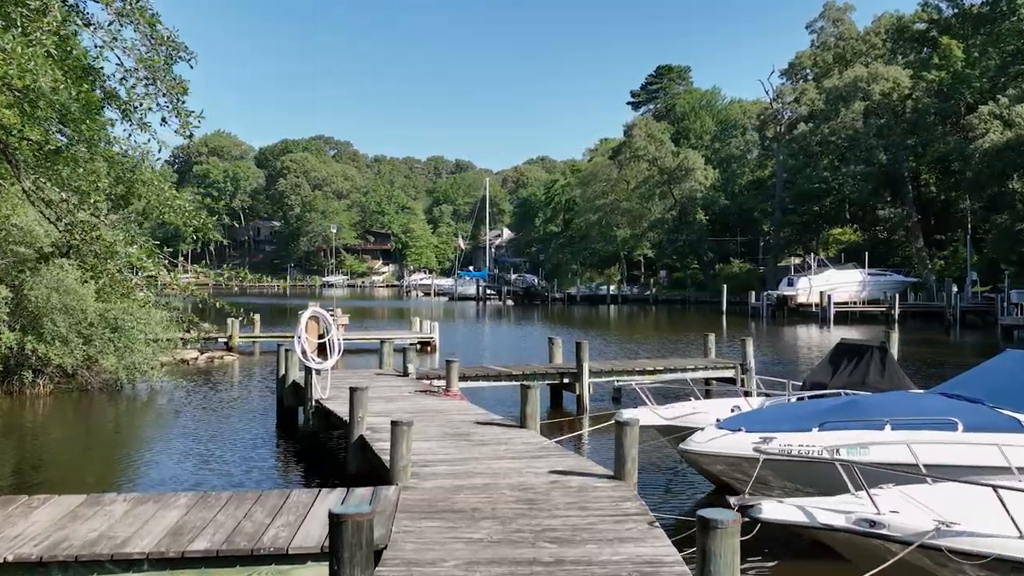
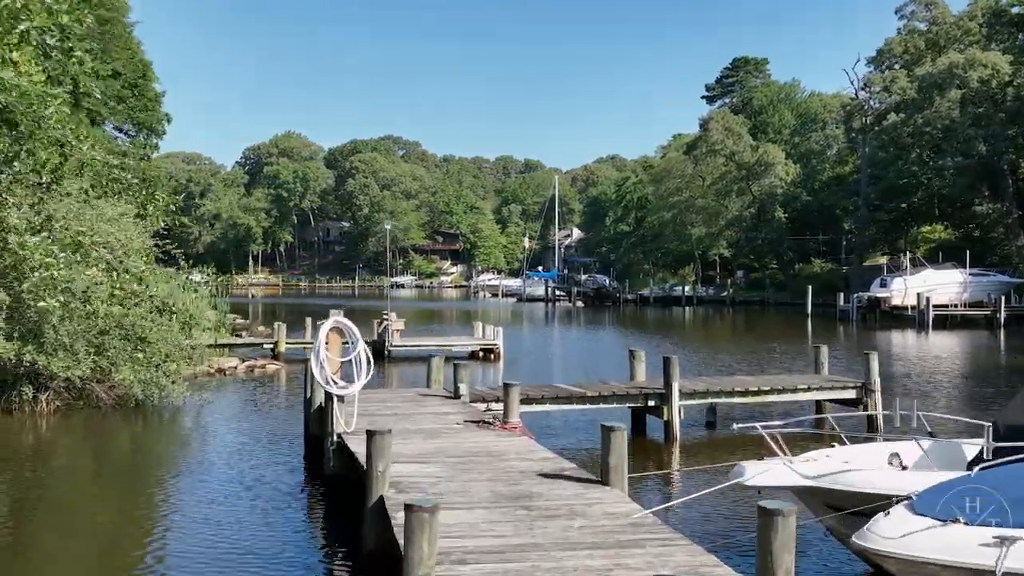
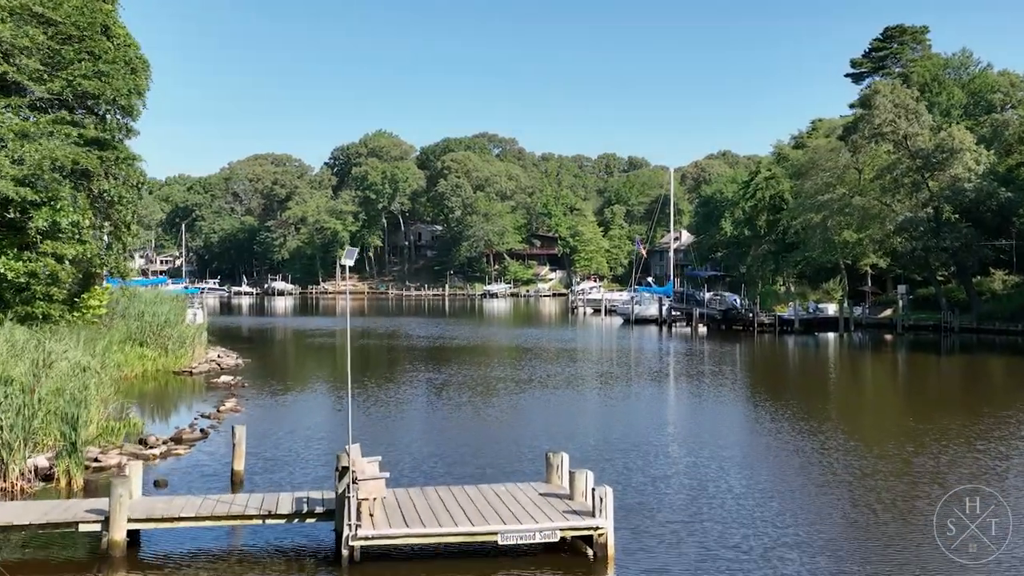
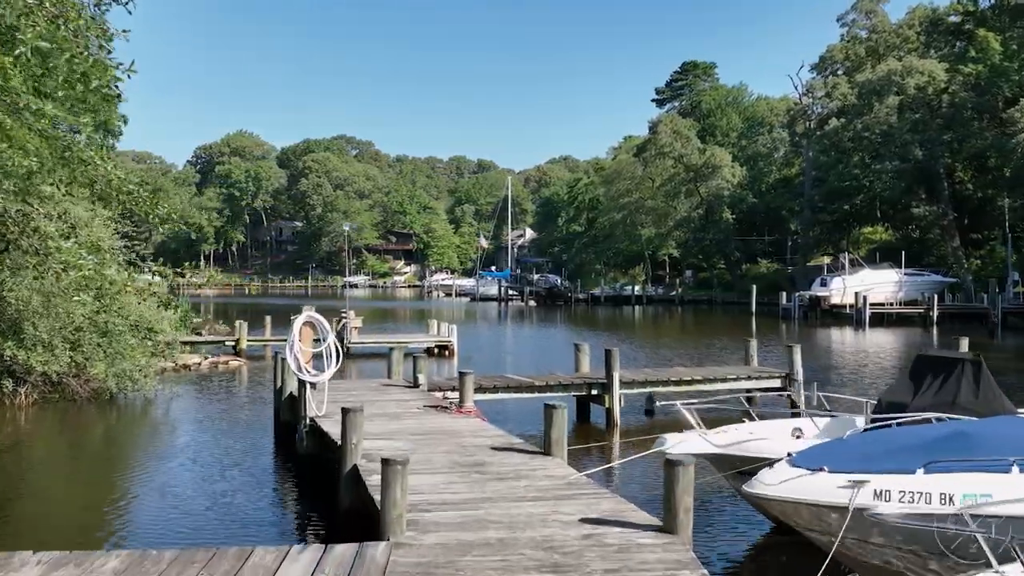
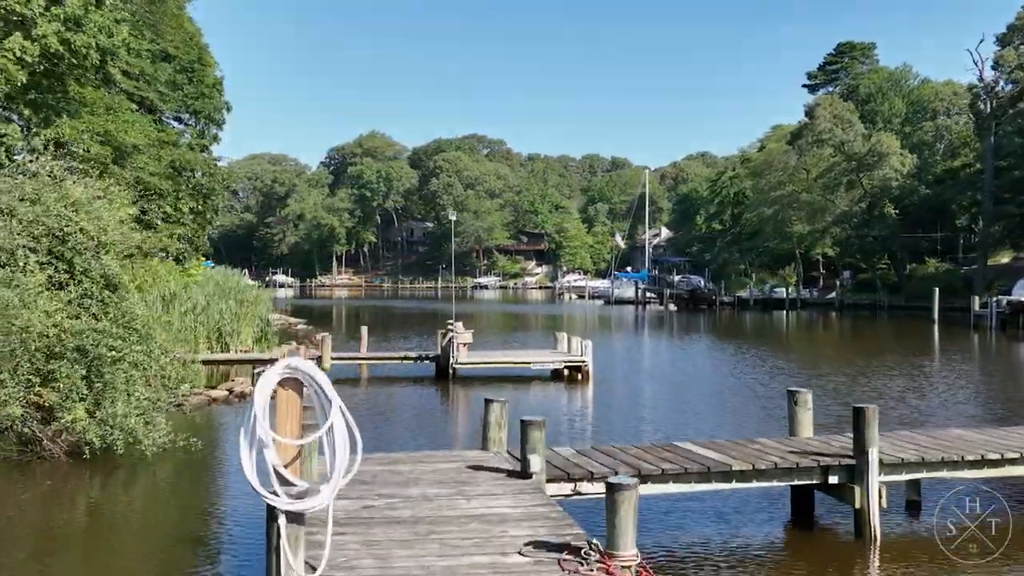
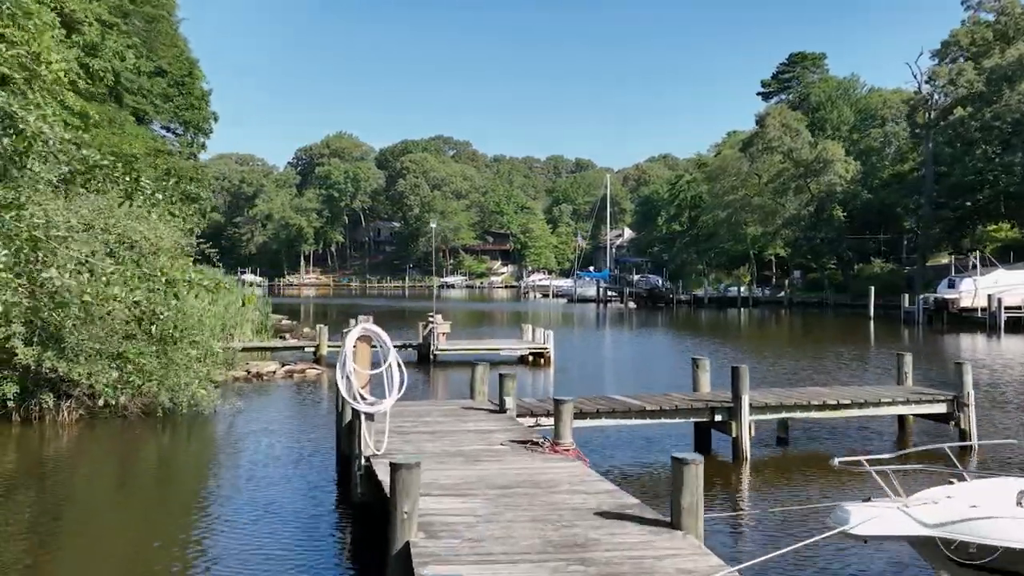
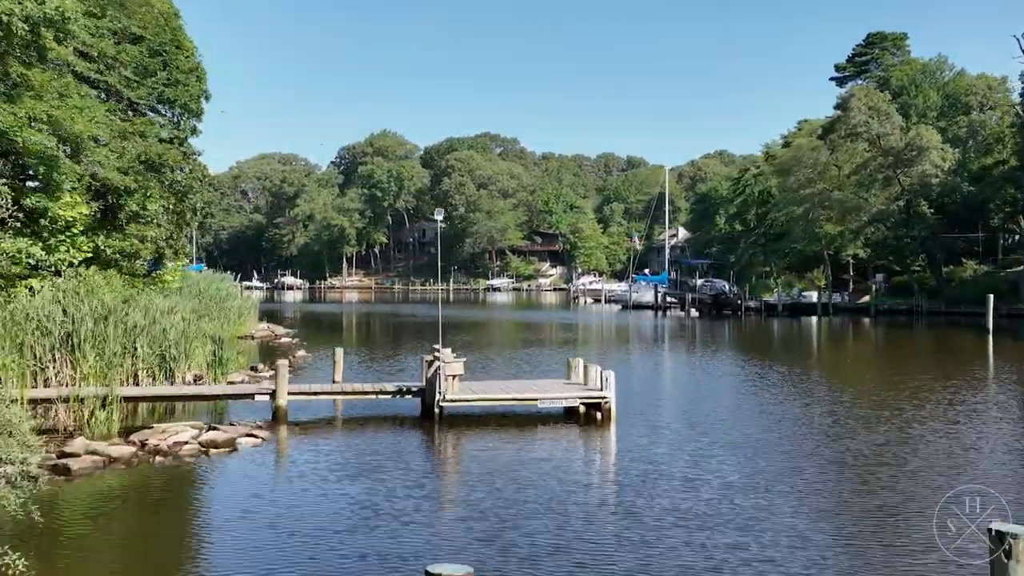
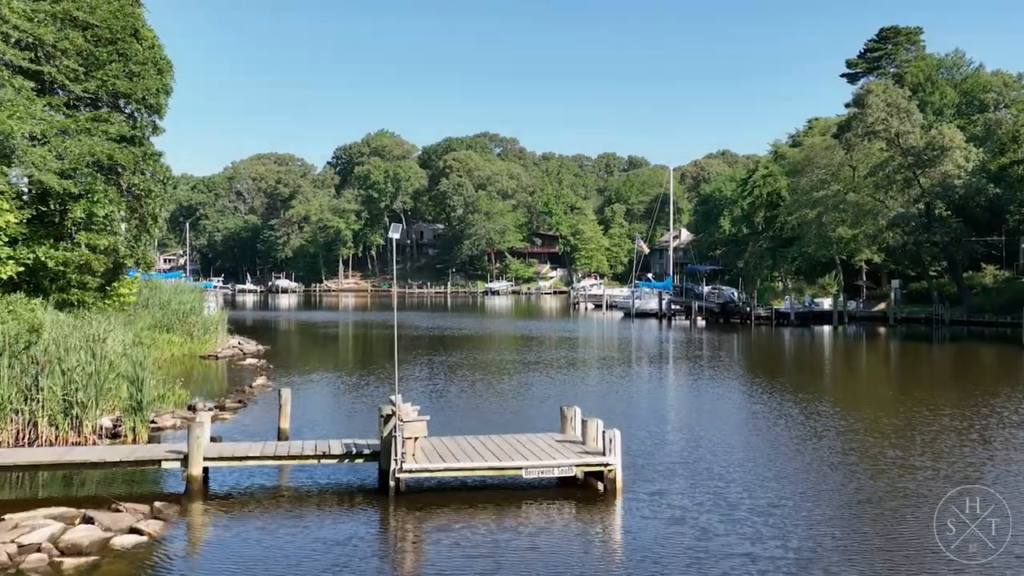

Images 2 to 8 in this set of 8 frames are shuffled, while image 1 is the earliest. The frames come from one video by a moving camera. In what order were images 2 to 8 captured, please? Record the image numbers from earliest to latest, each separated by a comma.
4, 2, 6, 5, 7, 8, 3
